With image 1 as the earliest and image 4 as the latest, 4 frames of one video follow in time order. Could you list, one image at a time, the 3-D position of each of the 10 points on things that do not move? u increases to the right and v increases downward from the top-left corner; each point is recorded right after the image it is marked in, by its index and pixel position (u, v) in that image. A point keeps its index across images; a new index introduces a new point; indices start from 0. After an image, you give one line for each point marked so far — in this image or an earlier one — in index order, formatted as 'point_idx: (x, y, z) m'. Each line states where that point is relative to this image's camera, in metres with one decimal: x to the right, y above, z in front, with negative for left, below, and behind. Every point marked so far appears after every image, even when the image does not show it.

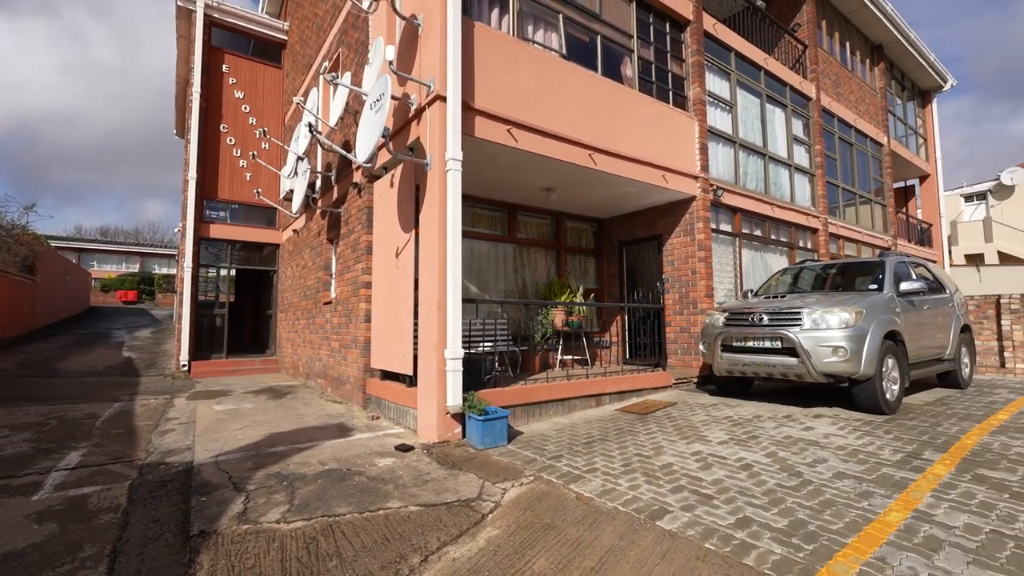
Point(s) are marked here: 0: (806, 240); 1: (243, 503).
0: (+6.6, +1.1, +10.5) m
1: (-2.0, -1.6, +3.5) m
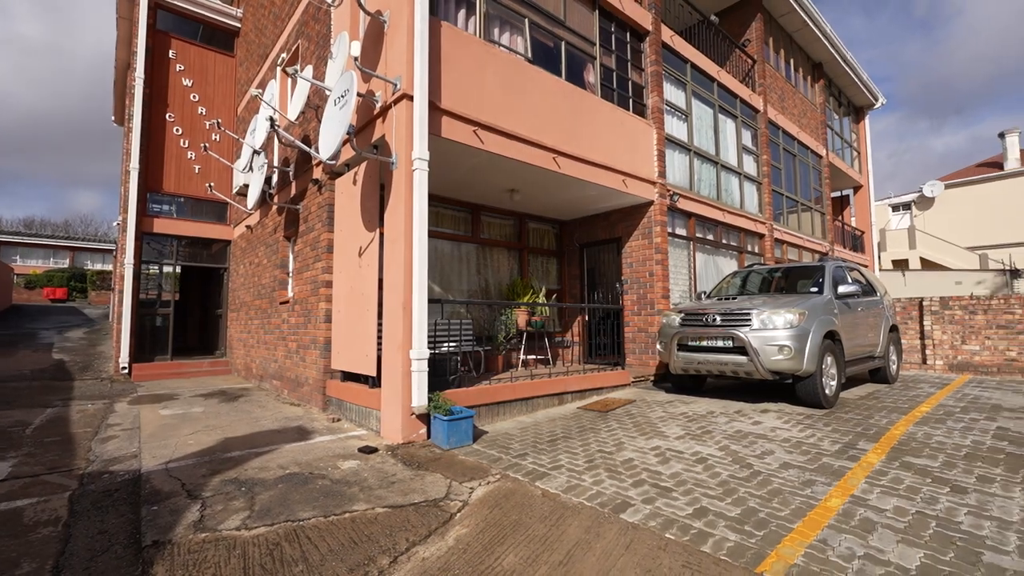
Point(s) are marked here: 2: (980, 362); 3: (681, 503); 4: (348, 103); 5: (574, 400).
0: (+5.8, +1.0, +11.1) m
1: (-2.3, -1.6, +3.4) m
2: (+9.1, -1.4, +9.1) m
3: (+1.2, -1.5, +3.3) m
4: (-1.7, +1.9, +4.9) m
5: (+0.9, -1.6, +6.5) m
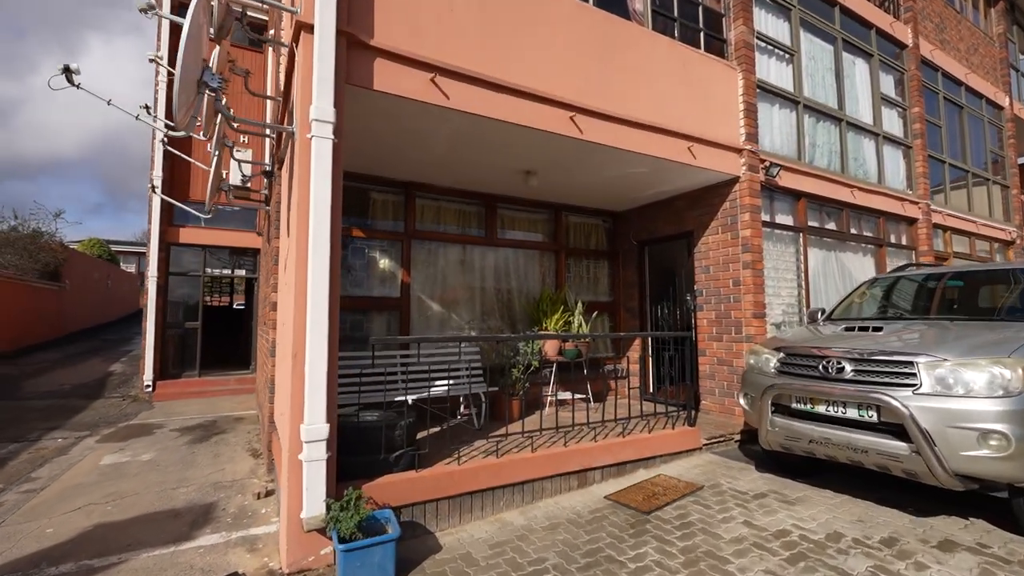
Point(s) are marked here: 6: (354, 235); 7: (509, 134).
0: (+6.5, +0.9, +7.9) m
1: (-2.8, -1.9, +1.9) m
2: (+9.4, -1.5, +5.2) m
3: (+0.6, -1.8, +1.1) m
4: (-2.0, +1.7, +3.2) m
5: (+0.9, -1.8, +4.4) m
6: (-1.9, +0.6, +5.6) m
7: (0.0, +1.5, +4.5) m
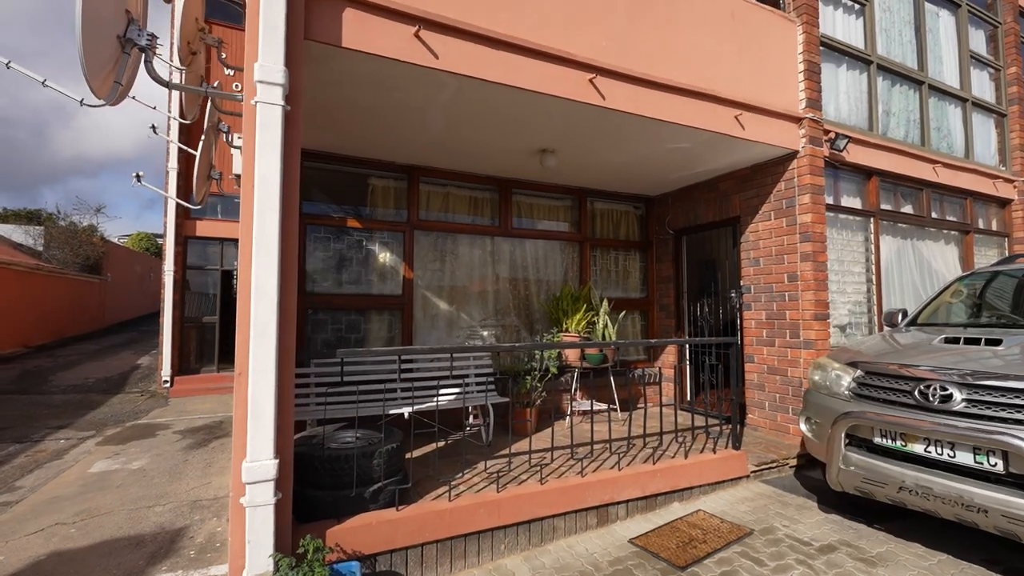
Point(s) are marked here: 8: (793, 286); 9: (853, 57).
0: (+6.8, +1.0, +6.7) m
1: (-2.9, -1.9, +1.4) m
2: (+9.5, -1.5, +3.9) m
3: (+0.4, -1.8, +0.4) m
4: (-2.1, +1.7, +2.6) m
5: (+0.9, -1.8, +3.6) m
6: (-1.7, +0.7, +5.0) m
7: (0.0, +1.5, +3.8) m
8: (+2.9, 0.0, +4.8) m
9: (+3.9, +2.7, +5.4) m
